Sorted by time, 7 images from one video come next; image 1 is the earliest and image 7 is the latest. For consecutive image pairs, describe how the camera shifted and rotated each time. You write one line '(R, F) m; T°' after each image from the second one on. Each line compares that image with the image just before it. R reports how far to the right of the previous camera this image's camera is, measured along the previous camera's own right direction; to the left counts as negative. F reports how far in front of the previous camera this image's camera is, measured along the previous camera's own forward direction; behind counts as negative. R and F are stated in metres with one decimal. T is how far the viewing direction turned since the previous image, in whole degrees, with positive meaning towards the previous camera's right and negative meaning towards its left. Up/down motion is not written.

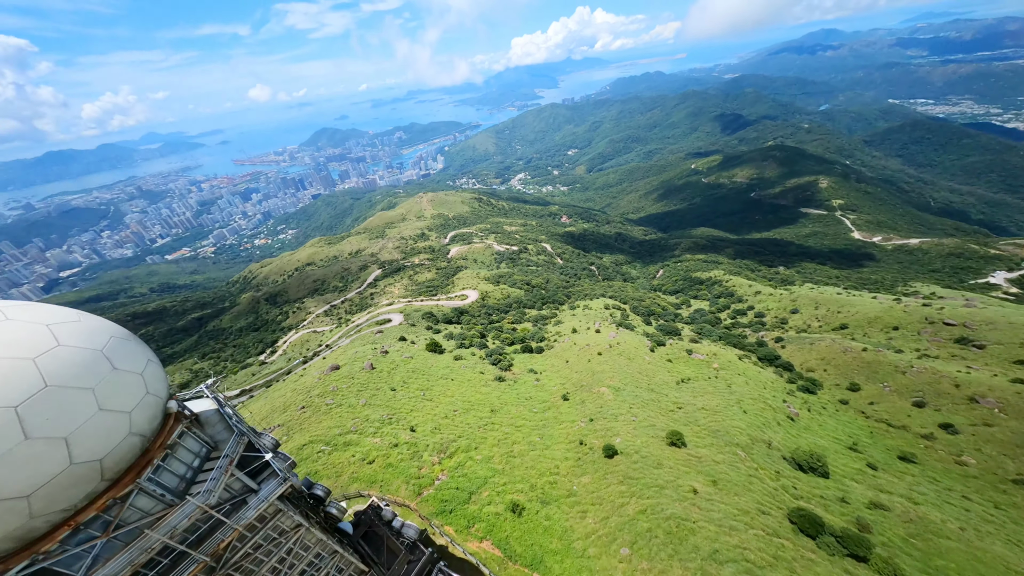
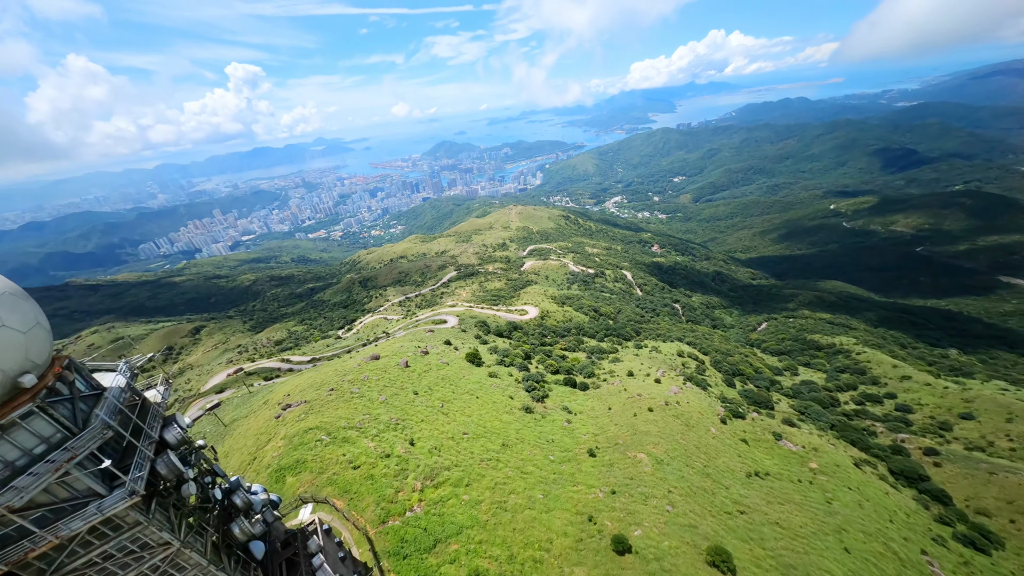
(+3.1, +3.1) m; -14°
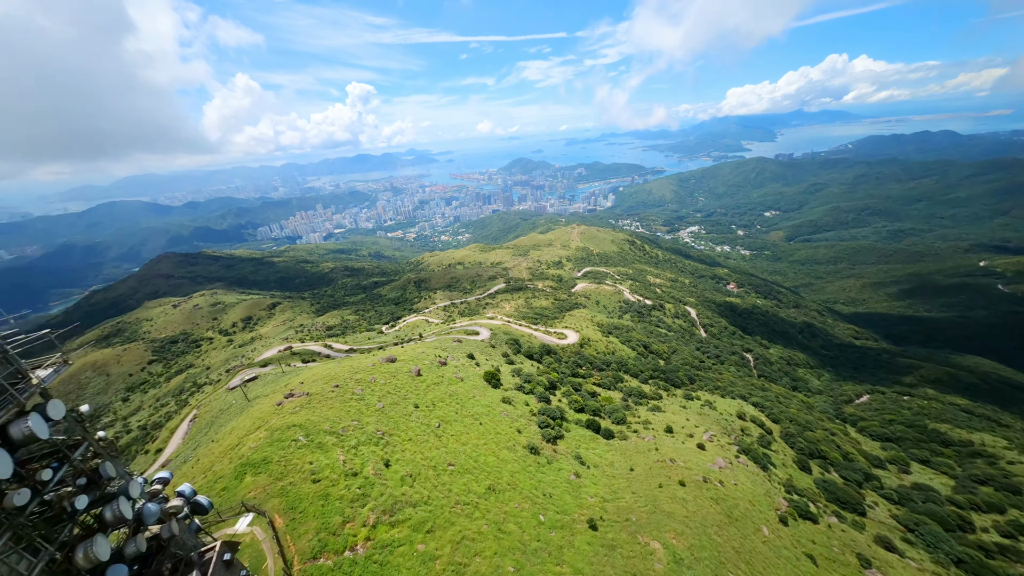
(+3.1, +3.2) m; -10°
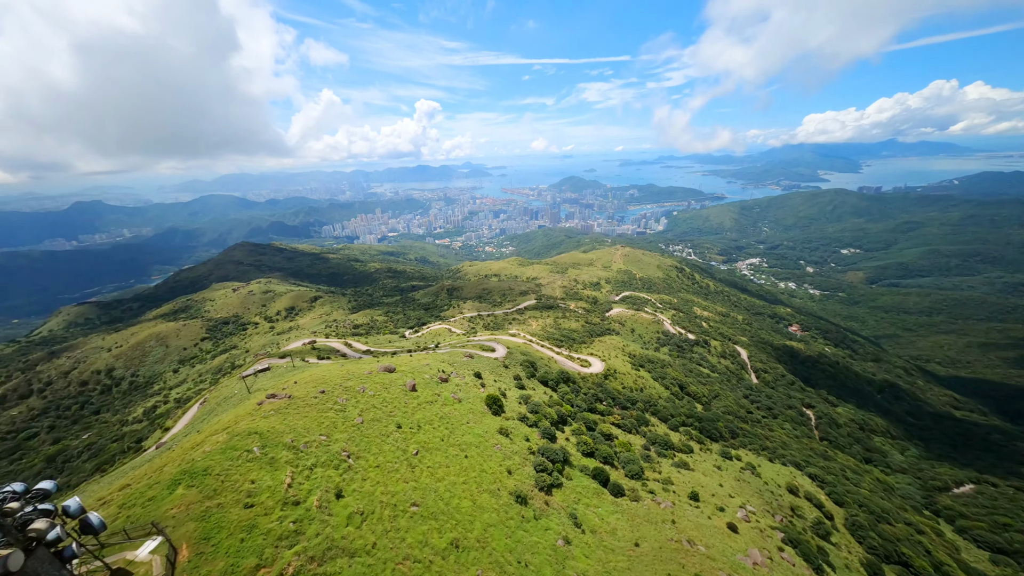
(+2.9, +3.4) m; -7°
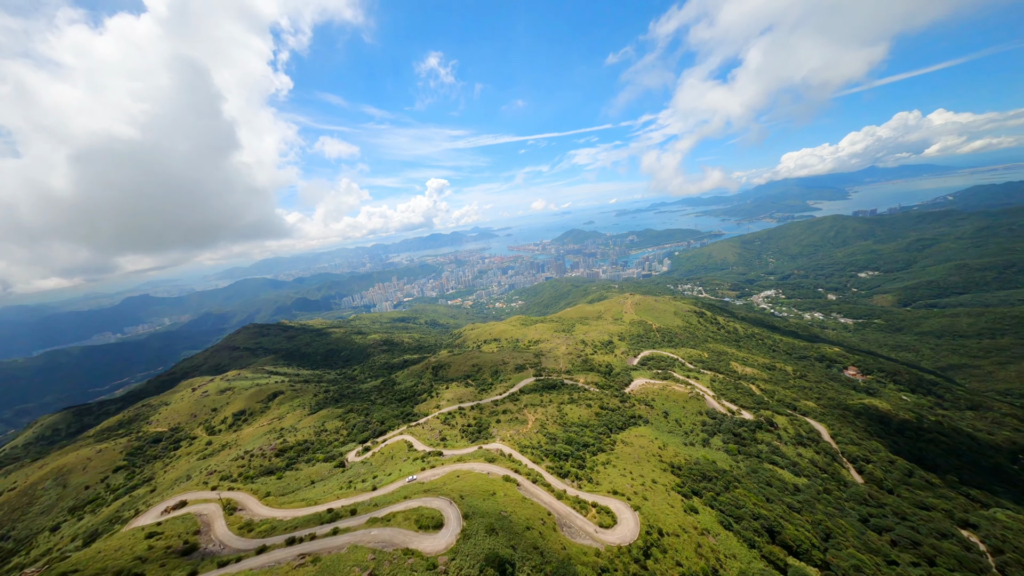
(+7.0, +19.8) m; -2°
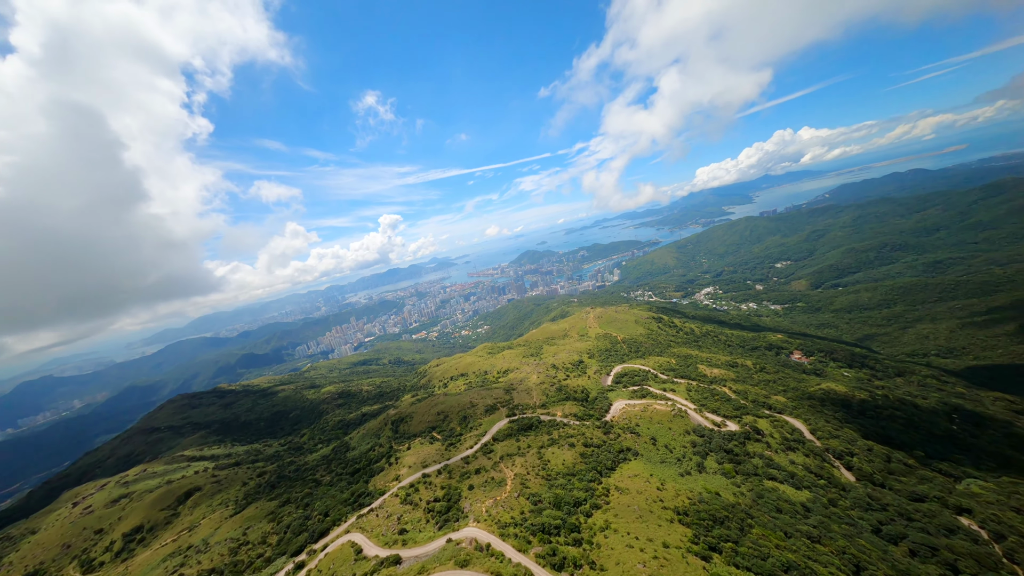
(+1.1, +7.6) m; +7°
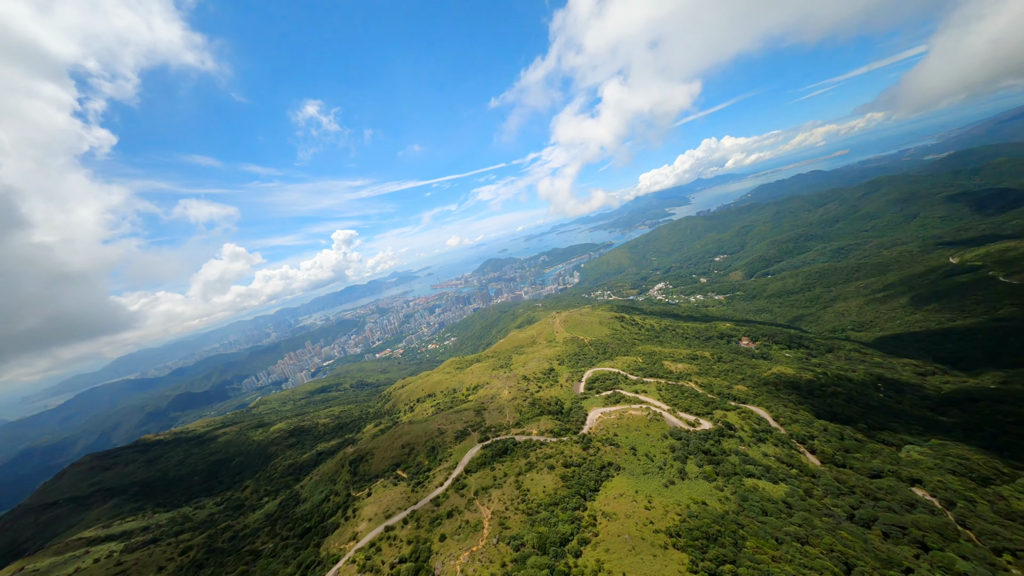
(+0.2, +4.9) m; +7°
